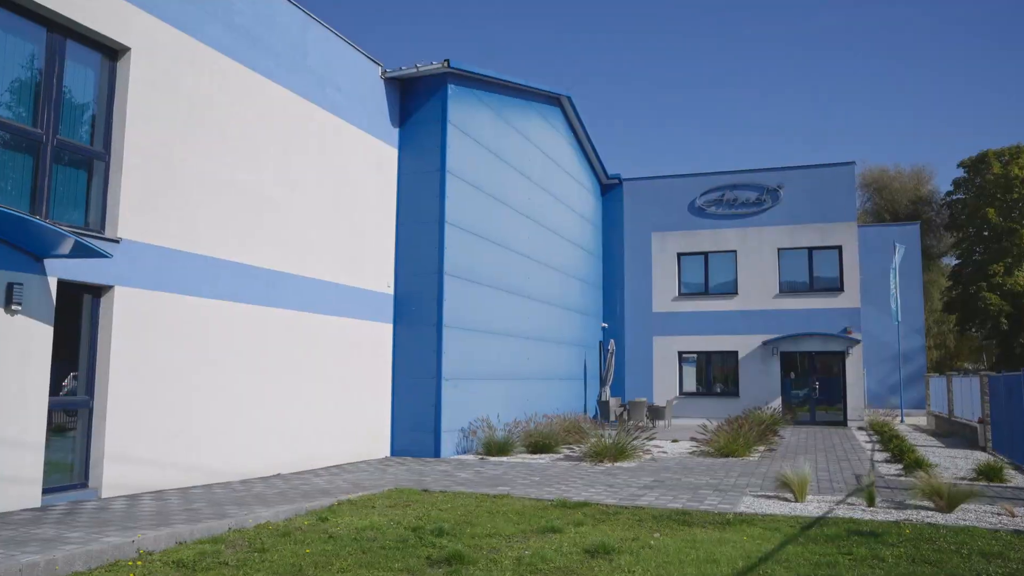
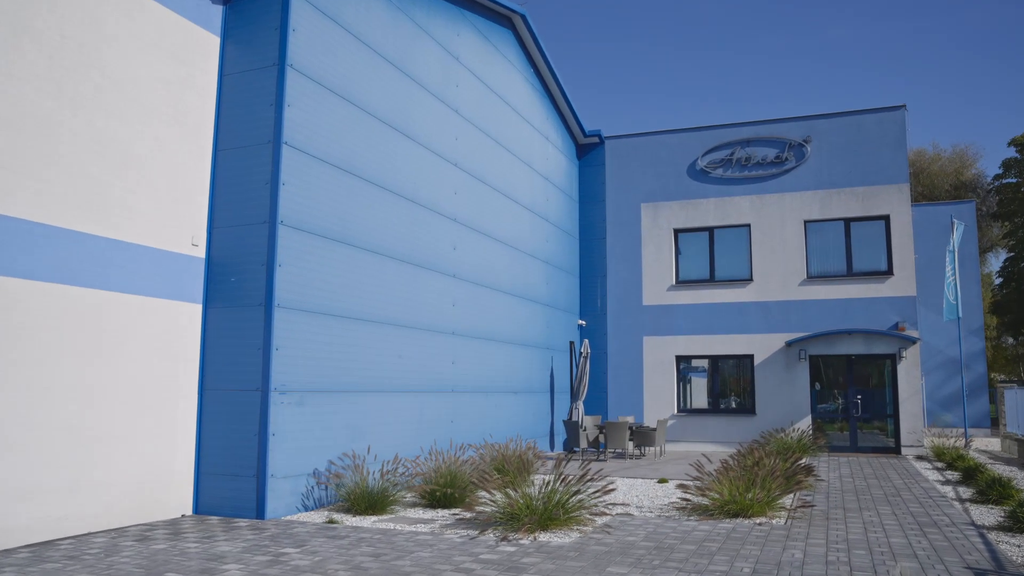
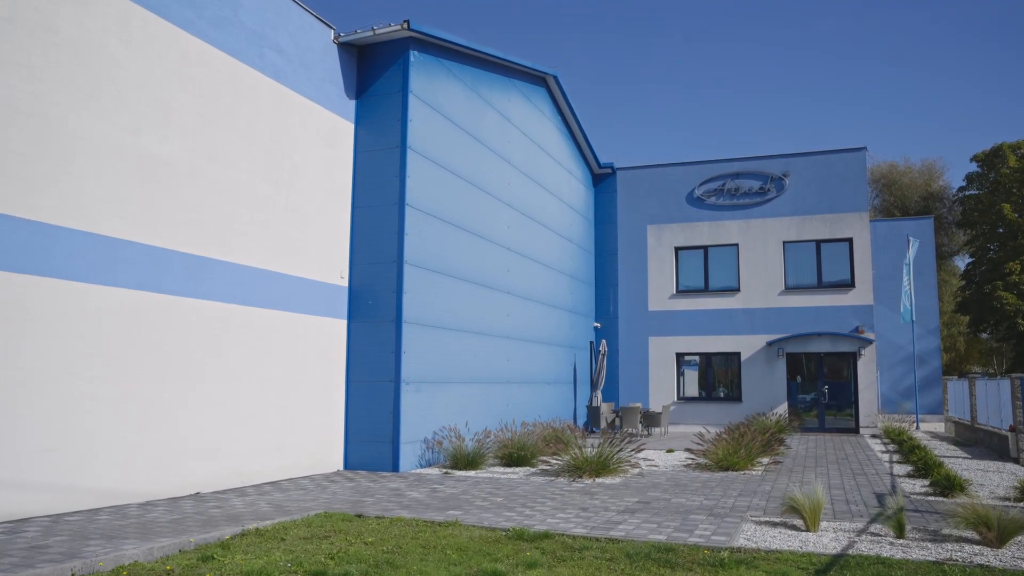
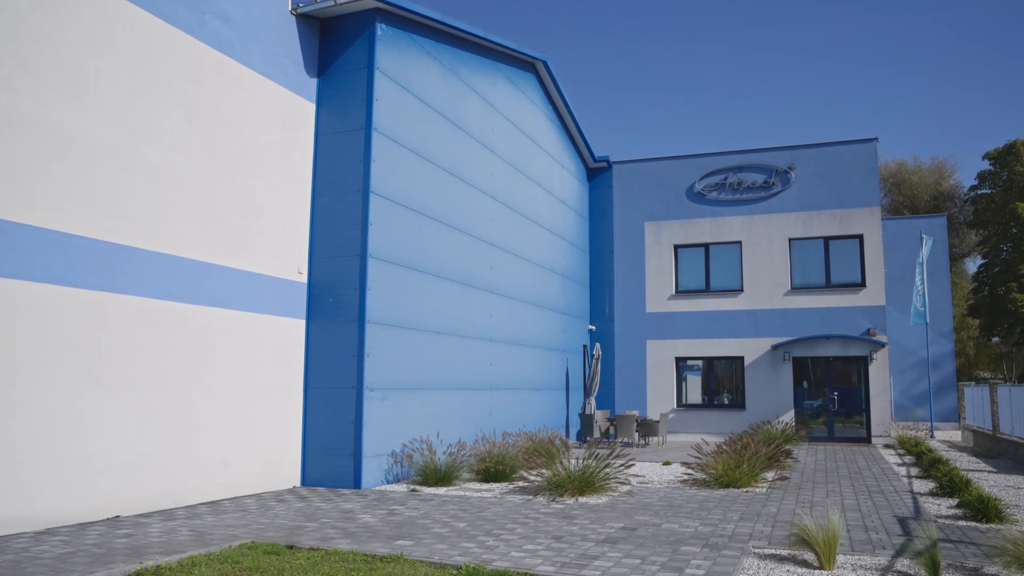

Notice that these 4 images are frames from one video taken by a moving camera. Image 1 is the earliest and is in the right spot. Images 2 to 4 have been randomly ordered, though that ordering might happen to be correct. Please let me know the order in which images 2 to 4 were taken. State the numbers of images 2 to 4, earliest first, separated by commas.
3, 4, 2
